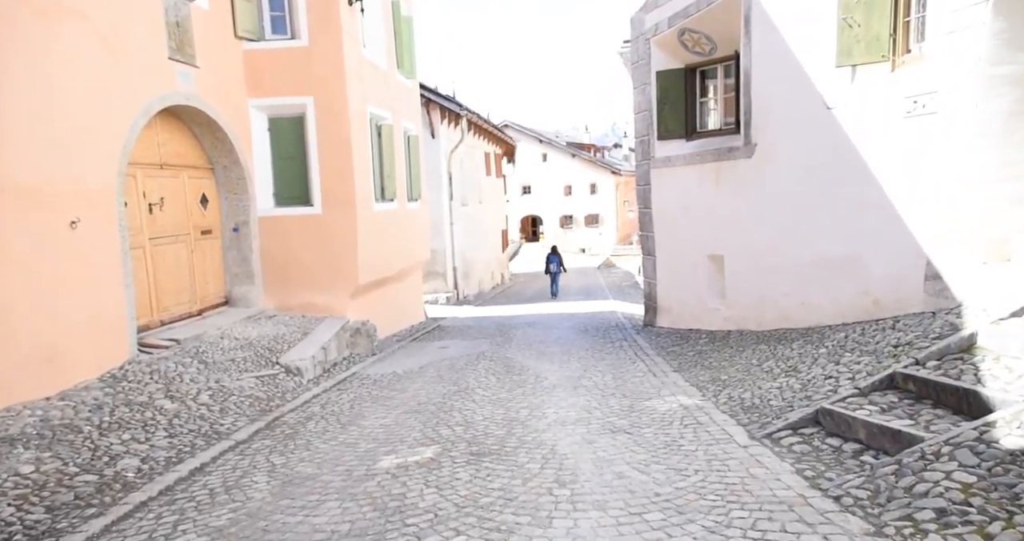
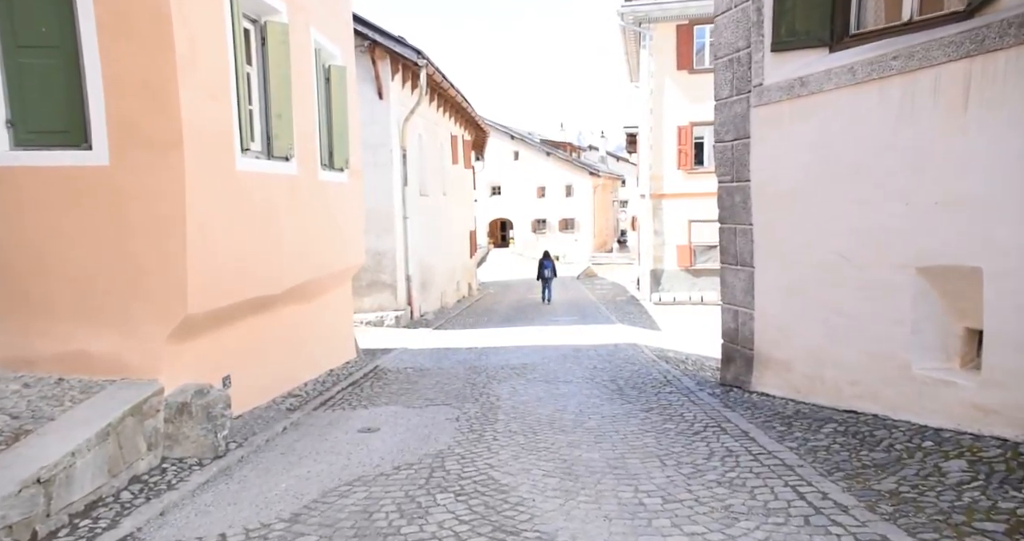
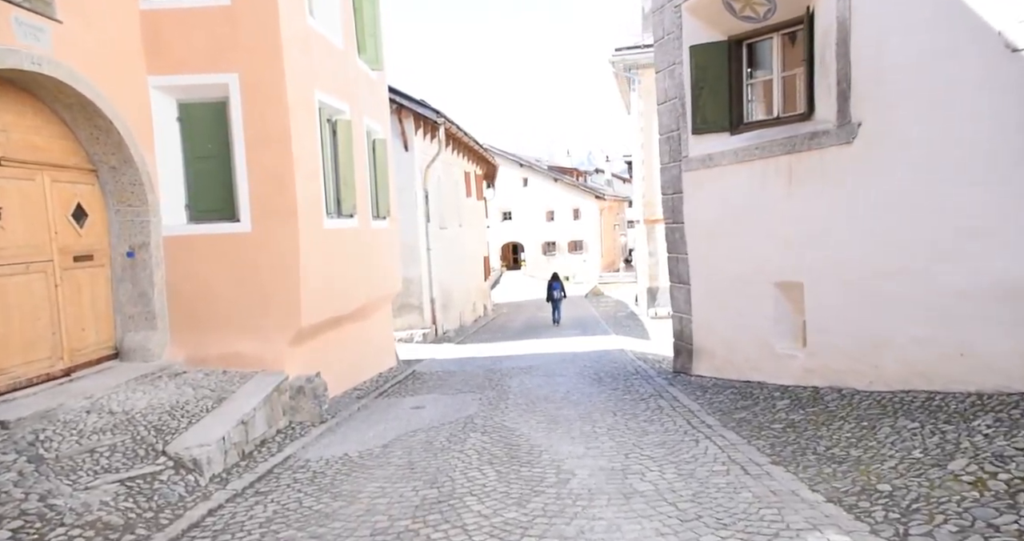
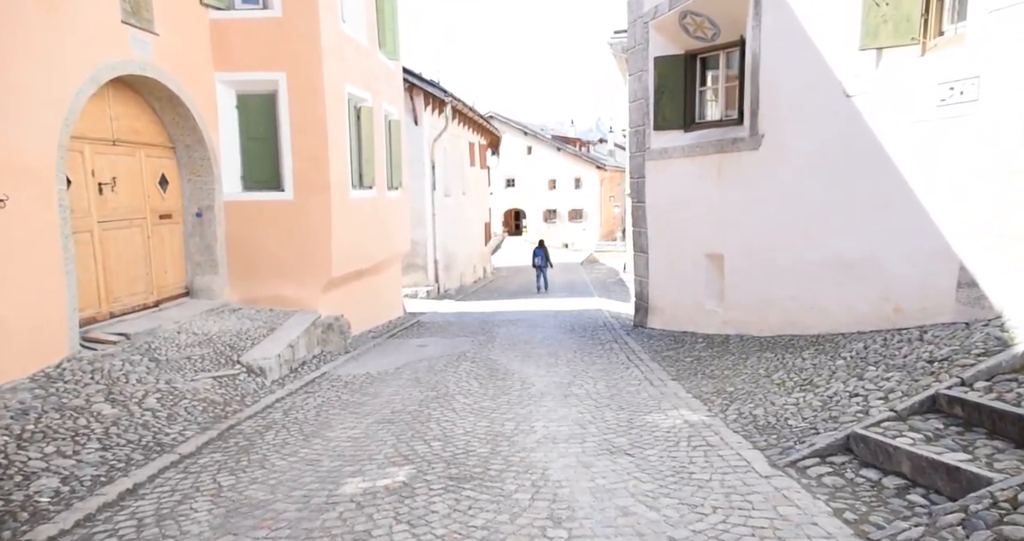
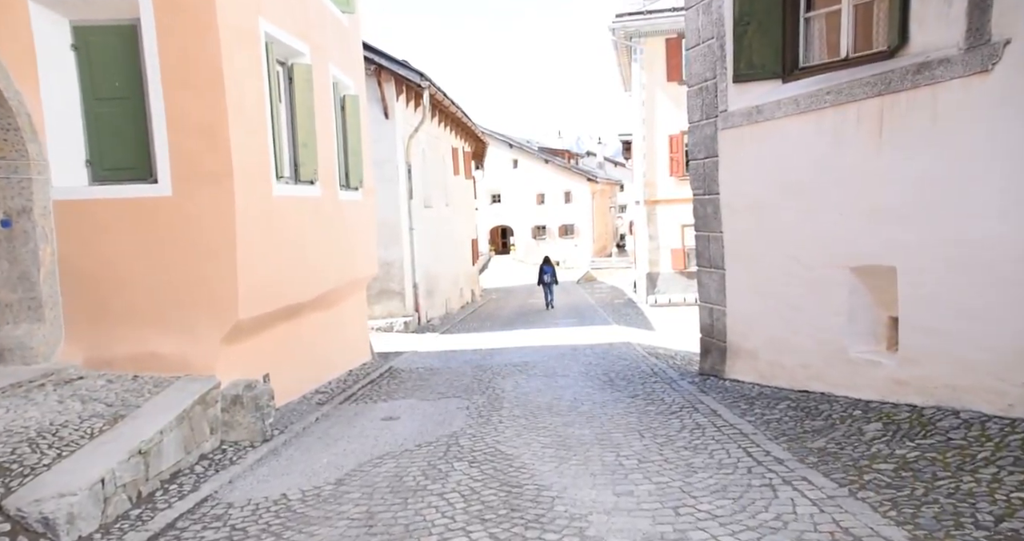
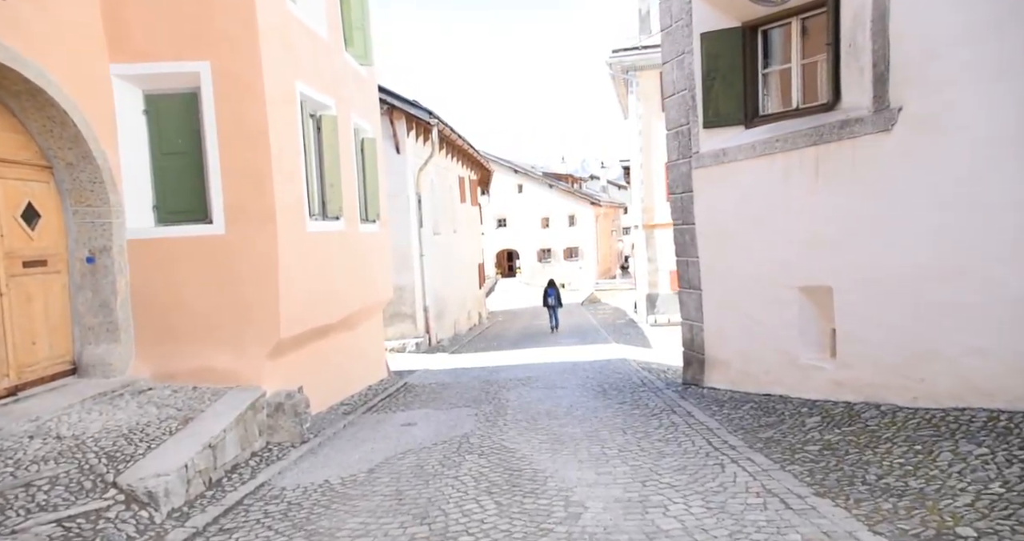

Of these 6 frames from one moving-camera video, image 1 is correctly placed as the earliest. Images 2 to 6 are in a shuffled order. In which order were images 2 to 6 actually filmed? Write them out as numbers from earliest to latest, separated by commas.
4, 3, 6, 5, 2
